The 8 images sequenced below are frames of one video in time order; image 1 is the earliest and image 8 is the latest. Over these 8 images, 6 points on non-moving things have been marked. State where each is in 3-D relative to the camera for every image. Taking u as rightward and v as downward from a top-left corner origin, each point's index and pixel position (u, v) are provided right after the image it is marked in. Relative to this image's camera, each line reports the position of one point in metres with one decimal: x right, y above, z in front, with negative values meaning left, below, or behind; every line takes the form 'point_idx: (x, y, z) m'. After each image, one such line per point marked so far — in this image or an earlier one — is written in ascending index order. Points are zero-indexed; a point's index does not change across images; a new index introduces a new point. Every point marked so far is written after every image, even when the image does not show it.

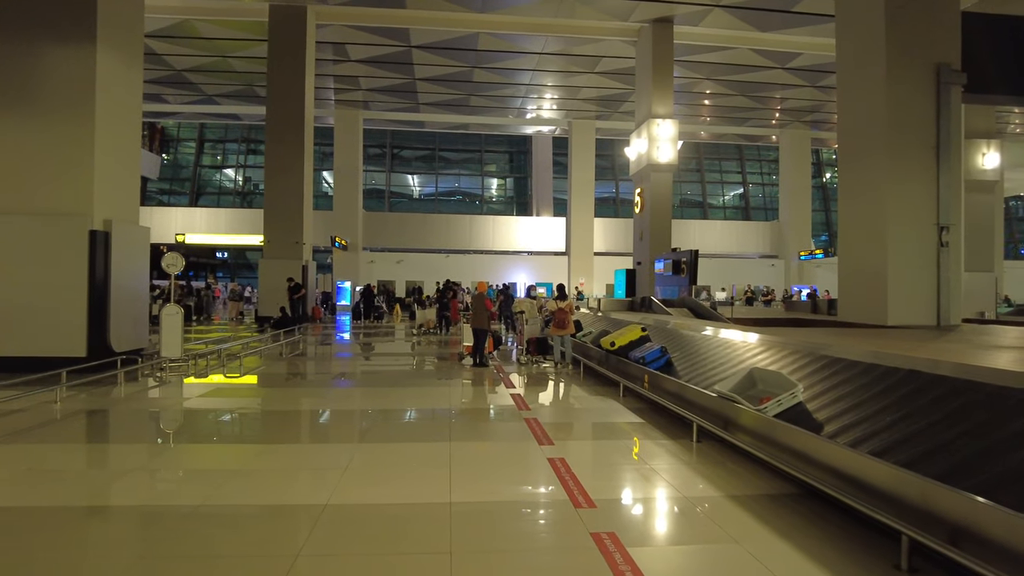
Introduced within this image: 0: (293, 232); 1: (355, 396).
0: (-6.0, +1.5, +16.7) m
1: (-2.1, -1.4, +8.0) m
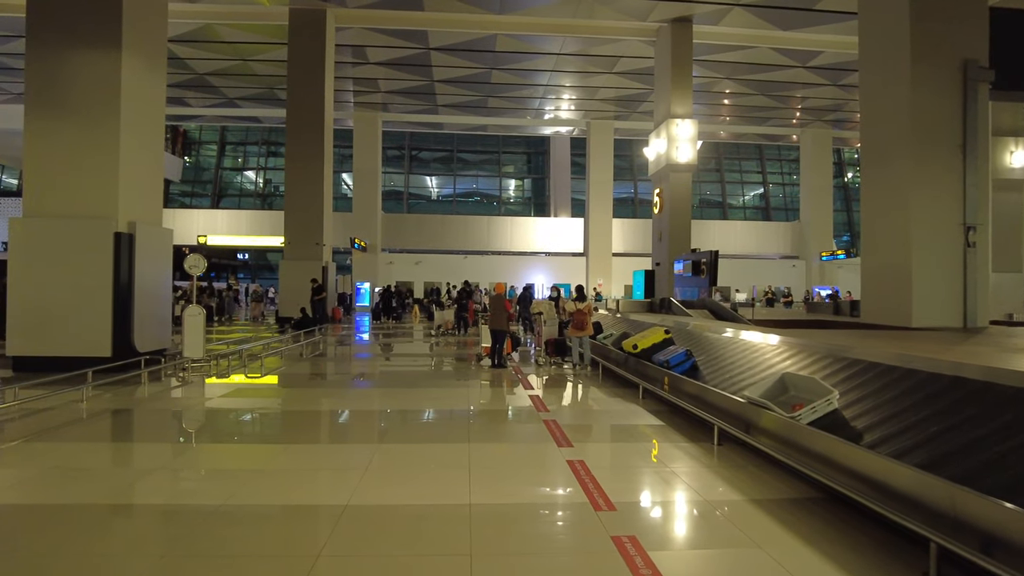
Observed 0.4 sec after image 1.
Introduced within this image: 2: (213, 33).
0: (-5.5, +1.5, +16.8) m
1: (-1.9, -1.5, +8.1) m
2: (-9.1, +7.8, +18.5) m
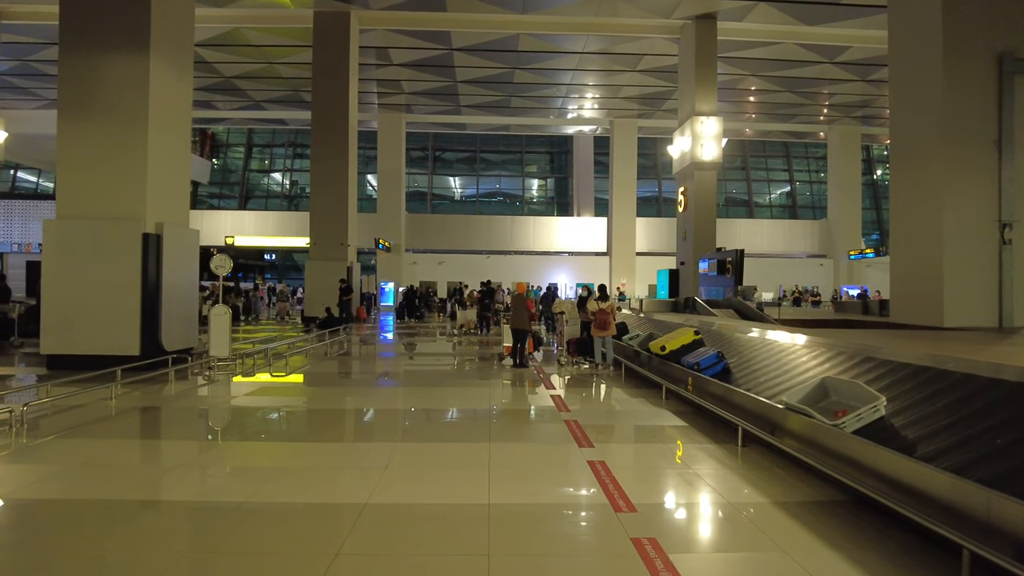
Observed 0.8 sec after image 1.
0: (-4.9, +1.5, +17.0) m
1: (-1.6, -1.4, +8.1) m
2: (-8.5, +7.8, +18.8) m
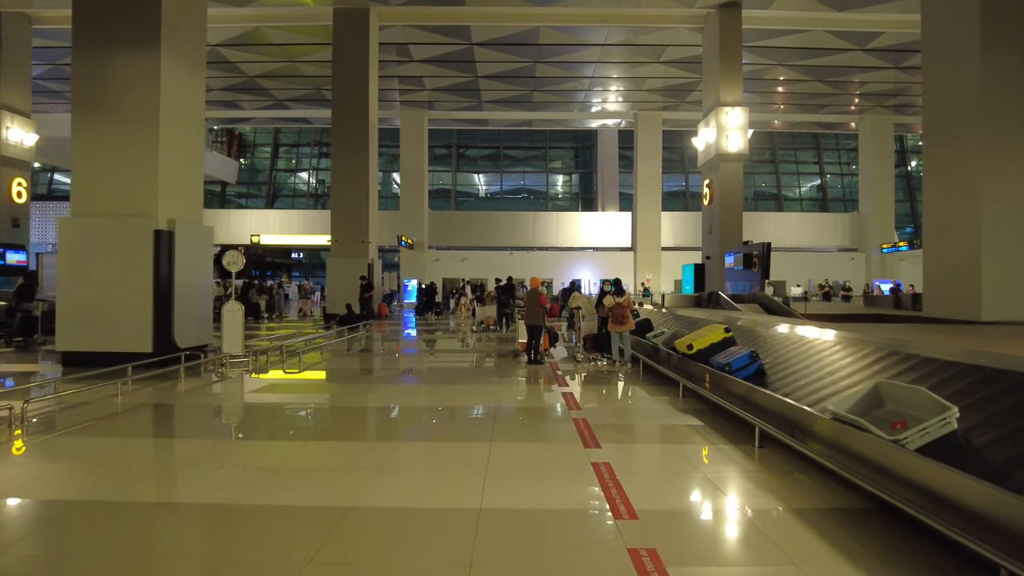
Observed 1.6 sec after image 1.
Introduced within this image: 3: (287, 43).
0: (-4.3, +1.6, +17.0) m
1: (-1.4, -1.4, +8.0) m
2: (-7.8, +7.9, +18.9) m
3: (-7.3, +7.9, +19.6) m
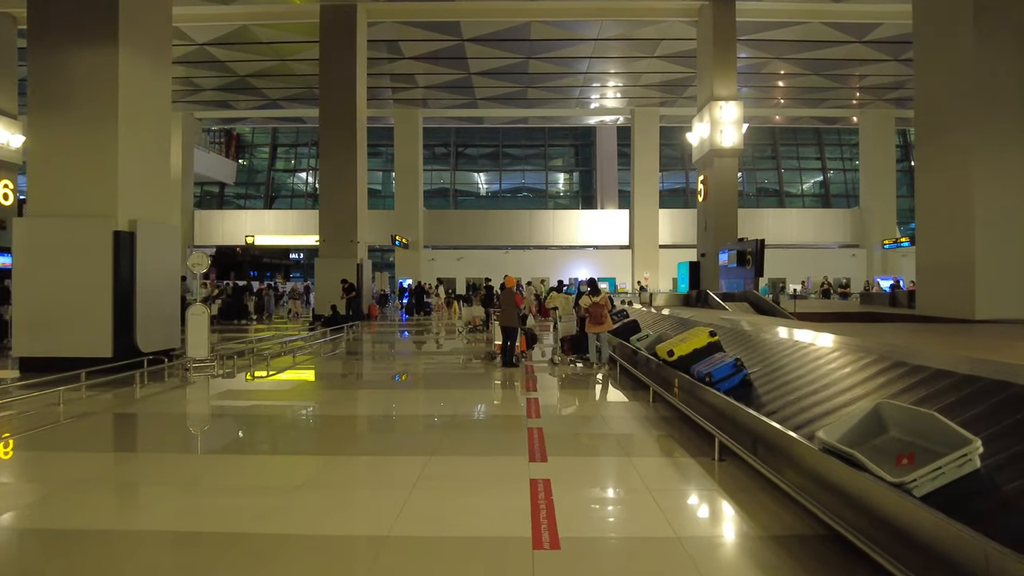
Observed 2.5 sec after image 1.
0: (-4.6, +1.6, +16.8) m
1: (-1.7, -1.4, +7.7) m
2: (-8.1, +7.8, +18.7) m
3: (-7.5, +7.9, +19.3) m
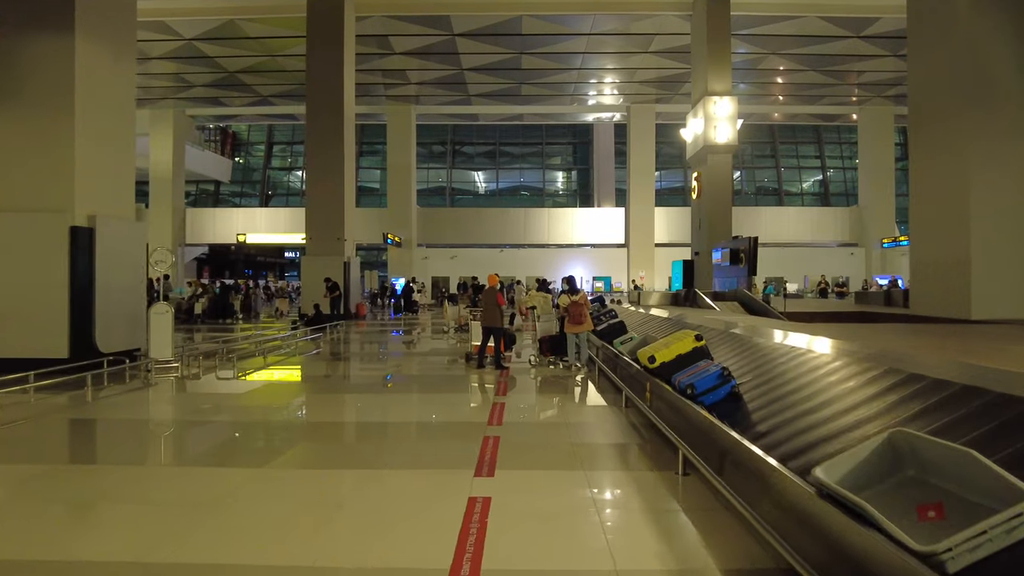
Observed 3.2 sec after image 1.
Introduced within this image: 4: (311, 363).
0: (-4.8, +1.6, +16.5) m
1: (-1.9, -1.4, +7.5) m
2: (-8.4, +7.9, +18.4) m
3: (-7.8, +7.9, +19.0) m
4: (-3.7, -1.4, +11.1) m
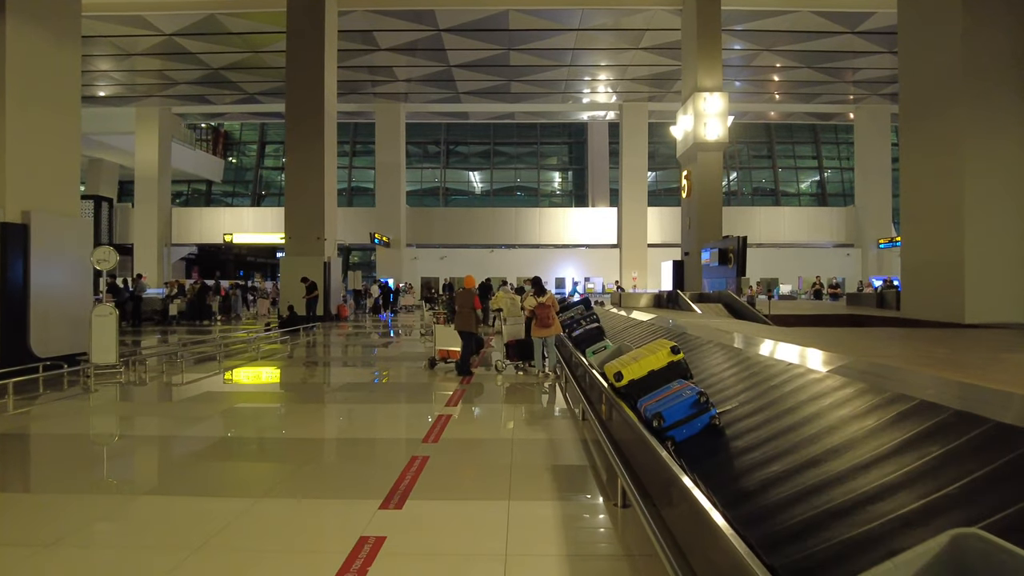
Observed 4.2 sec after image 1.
0: (-5.2, +1.6, +16.1) m
1: (-2.3, -1.4, +7.0) m
2: (-8.7, +7.9, +18.0) m
3: (-8.1, +7.9, +18.6) m
4: (-4.1, -1.4, +10.7) m
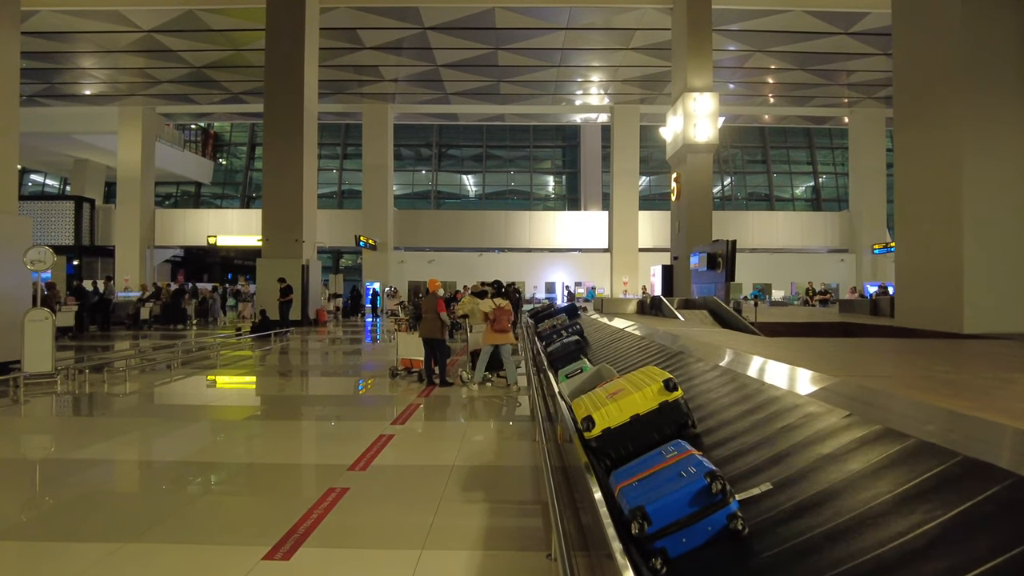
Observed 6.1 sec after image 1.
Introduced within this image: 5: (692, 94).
0: (-5.6, +1.5, +15.6) m
1: (-2.7, -1.4, +6.6) m
2: (-9.1, +7.8, +17.5) m
3: (-8.5, +7.8, +18.2) m
4: (-4.5, -1.4, +10.2) m
5: (+4.2, +4.6, +14.3) m
